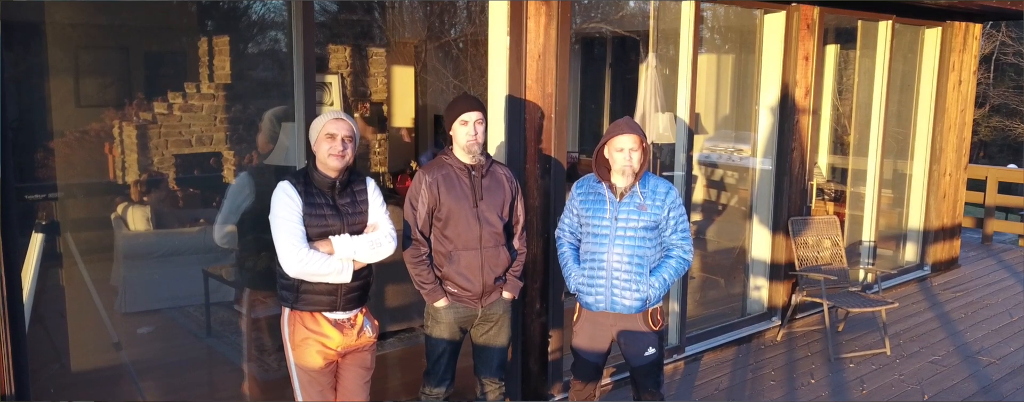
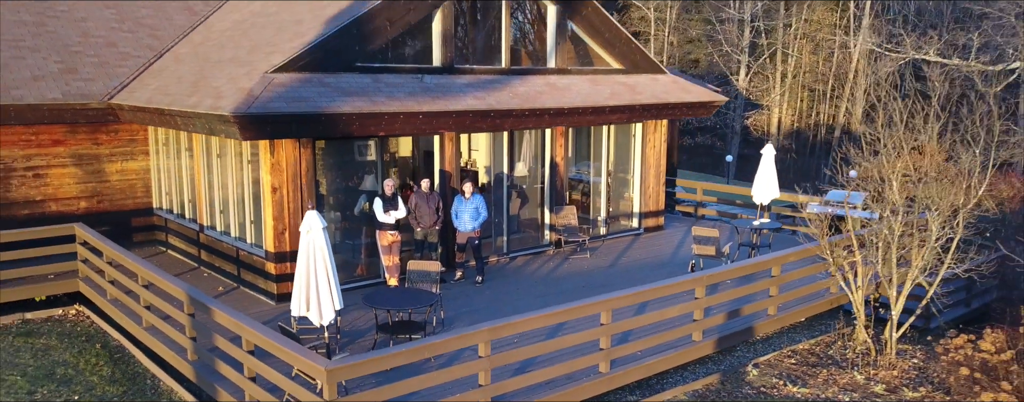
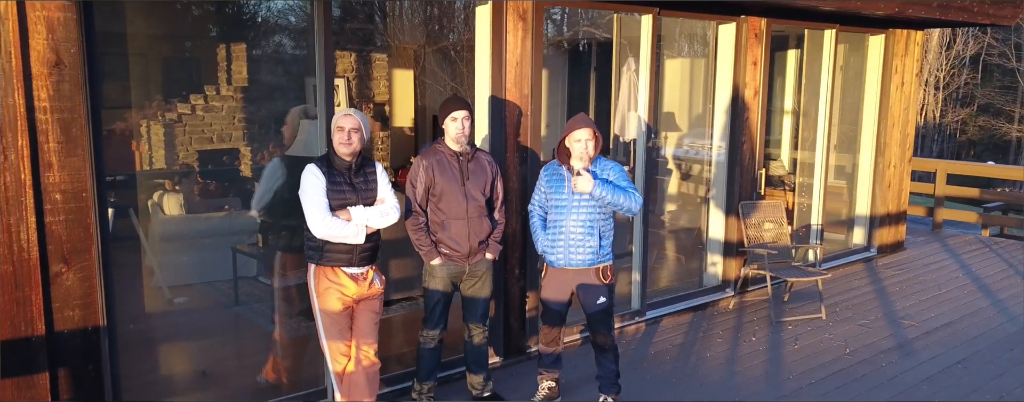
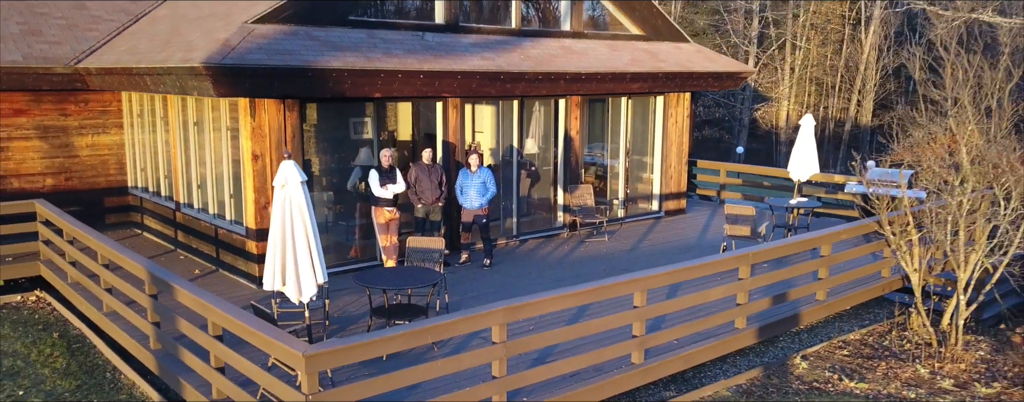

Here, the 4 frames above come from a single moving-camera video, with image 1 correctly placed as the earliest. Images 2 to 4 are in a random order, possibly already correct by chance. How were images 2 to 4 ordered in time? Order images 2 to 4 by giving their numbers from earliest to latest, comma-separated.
3, 4, 2
